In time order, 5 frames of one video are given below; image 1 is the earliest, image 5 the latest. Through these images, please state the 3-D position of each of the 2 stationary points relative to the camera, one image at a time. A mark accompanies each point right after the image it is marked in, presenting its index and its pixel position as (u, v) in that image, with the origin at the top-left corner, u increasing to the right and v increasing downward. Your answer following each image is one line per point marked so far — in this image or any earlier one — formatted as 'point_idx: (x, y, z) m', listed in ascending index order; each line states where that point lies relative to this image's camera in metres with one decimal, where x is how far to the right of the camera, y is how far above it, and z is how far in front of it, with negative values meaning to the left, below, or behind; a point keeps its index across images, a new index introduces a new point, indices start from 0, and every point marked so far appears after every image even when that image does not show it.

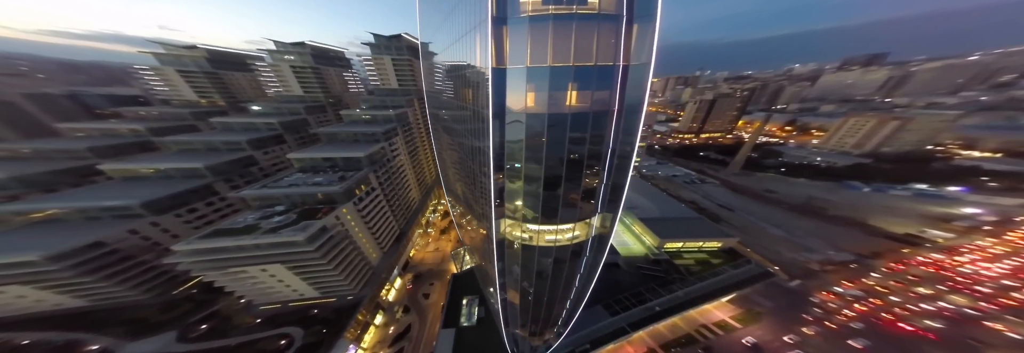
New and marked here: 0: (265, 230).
0: (-20.7, -4.3, +15.8) m
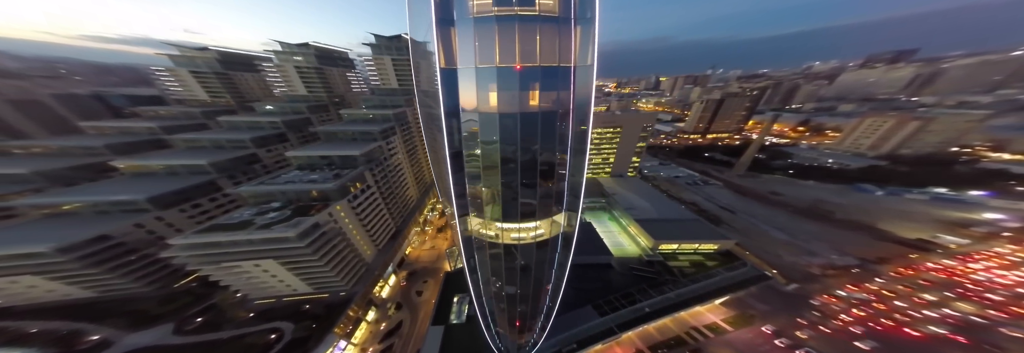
0: (-21.4, -4.1, +16.1) m
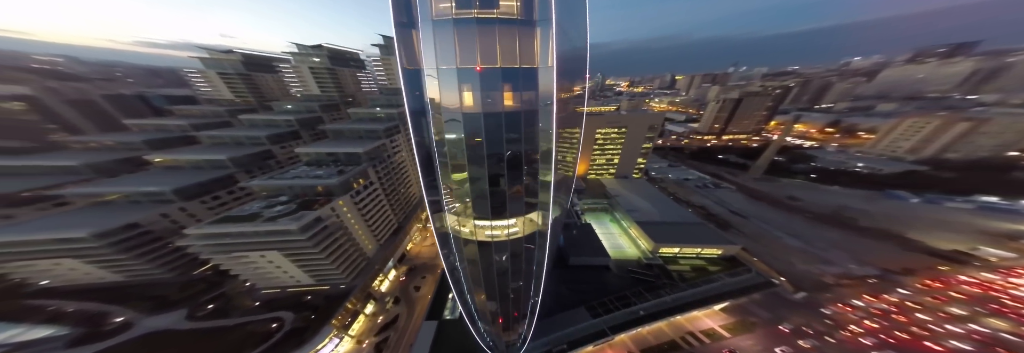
0: (-21.8, -3.7, +17.0) m
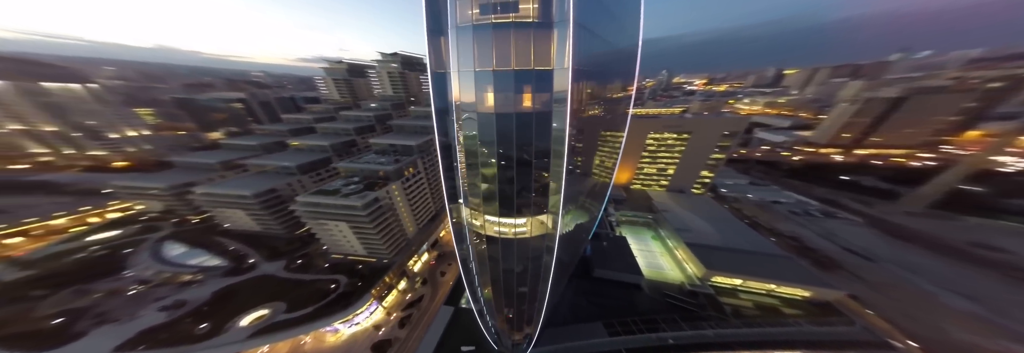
0: (-19.1, -2.0, +21.2) m
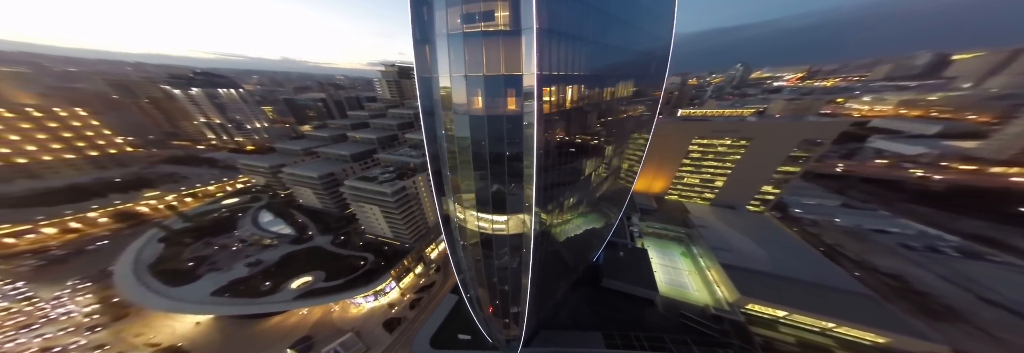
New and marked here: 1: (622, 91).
0: (-17.3, -0.8, +24.0) m
1: (+5.0, +3.9, +8.6) m
